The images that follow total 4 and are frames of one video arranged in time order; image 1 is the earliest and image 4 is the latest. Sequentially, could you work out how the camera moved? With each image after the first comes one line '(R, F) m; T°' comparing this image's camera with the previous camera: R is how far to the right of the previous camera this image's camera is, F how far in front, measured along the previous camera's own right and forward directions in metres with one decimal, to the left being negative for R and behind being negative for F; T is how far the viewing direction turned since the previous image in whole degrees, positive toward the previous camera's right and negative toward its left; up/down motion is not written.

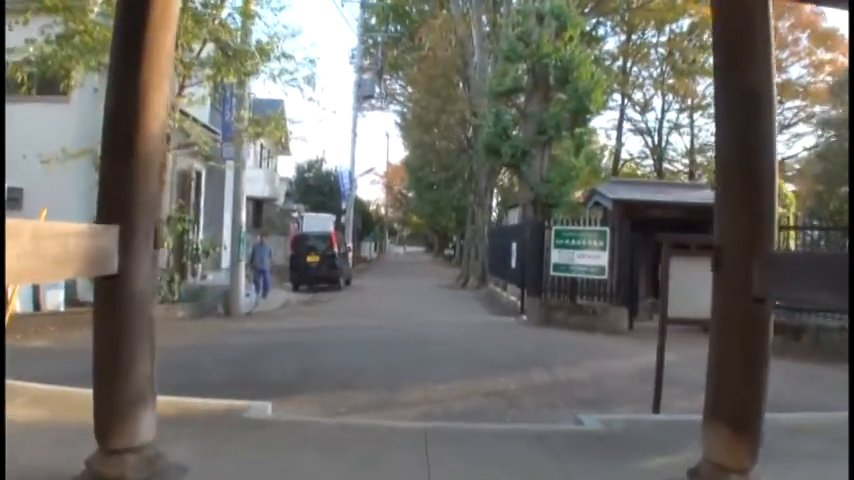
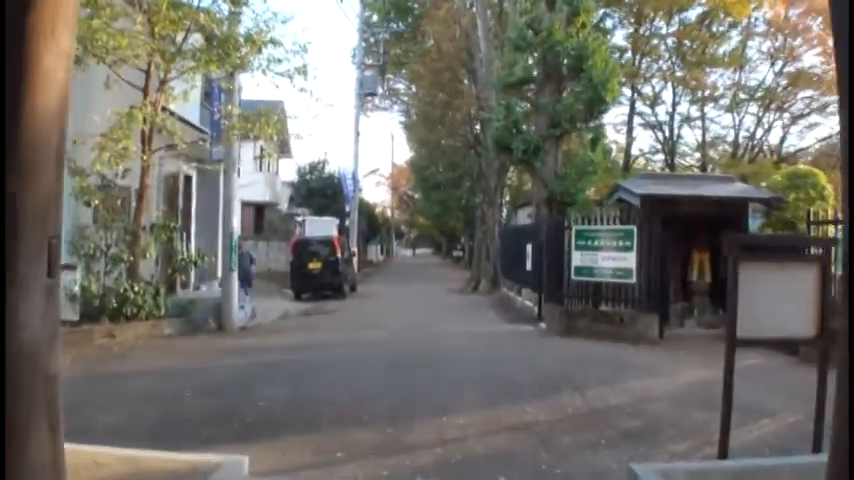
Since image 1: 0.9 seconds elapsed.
(0.0, +1.0) m; 0°
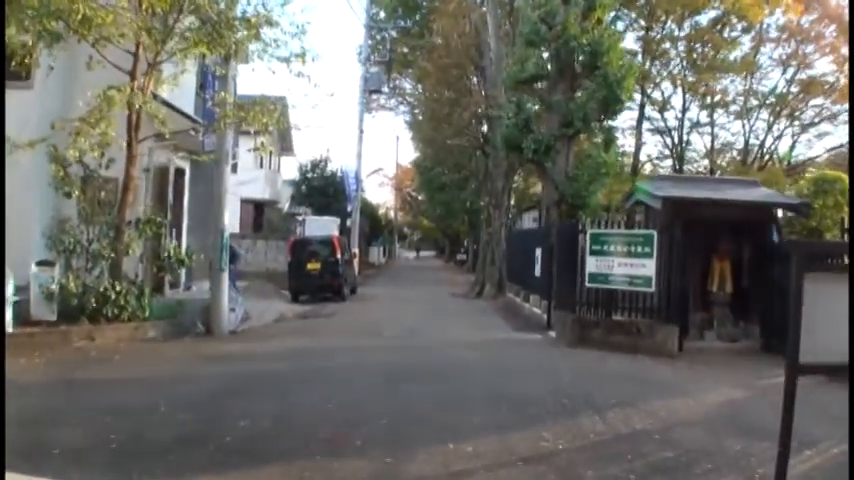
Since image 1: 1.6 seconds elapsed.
(0.0, +0.7) m; 0°
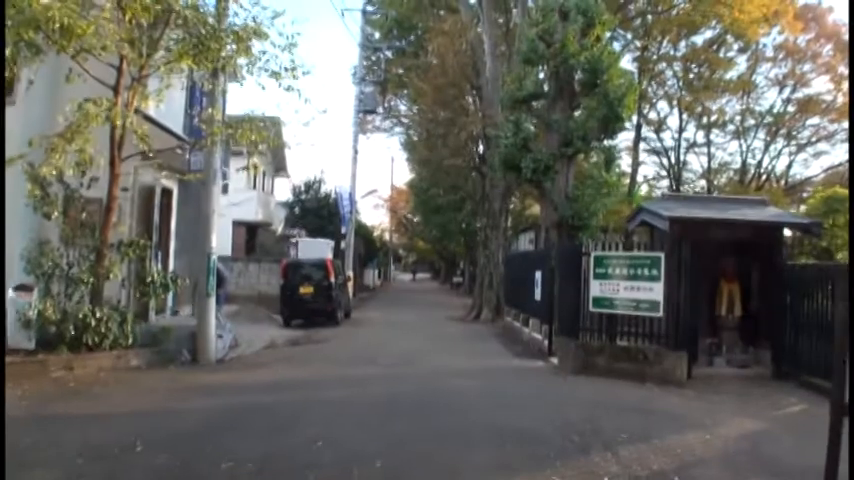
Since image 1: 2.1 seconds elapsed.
(0.0, +0.4) m; 0°
